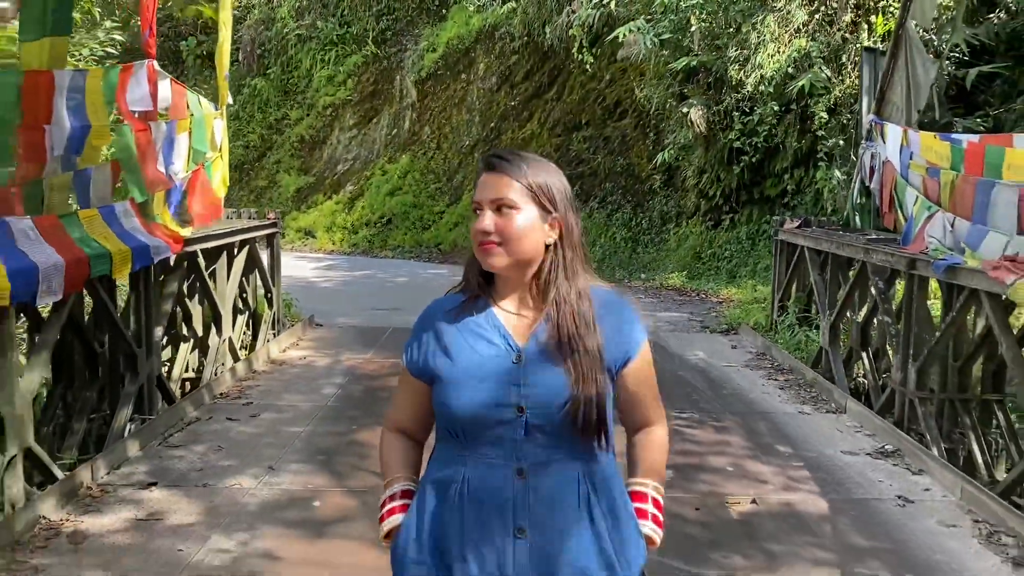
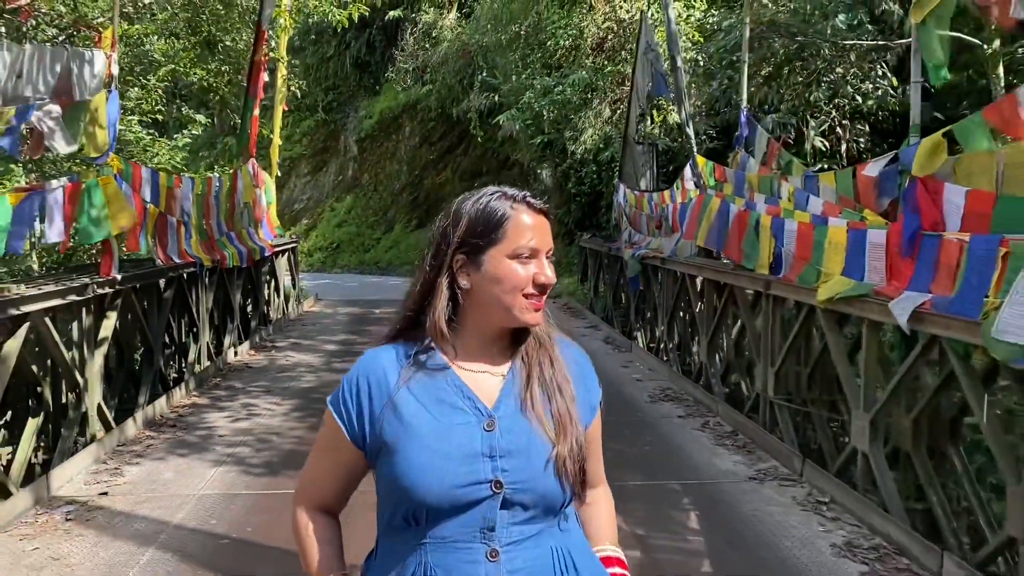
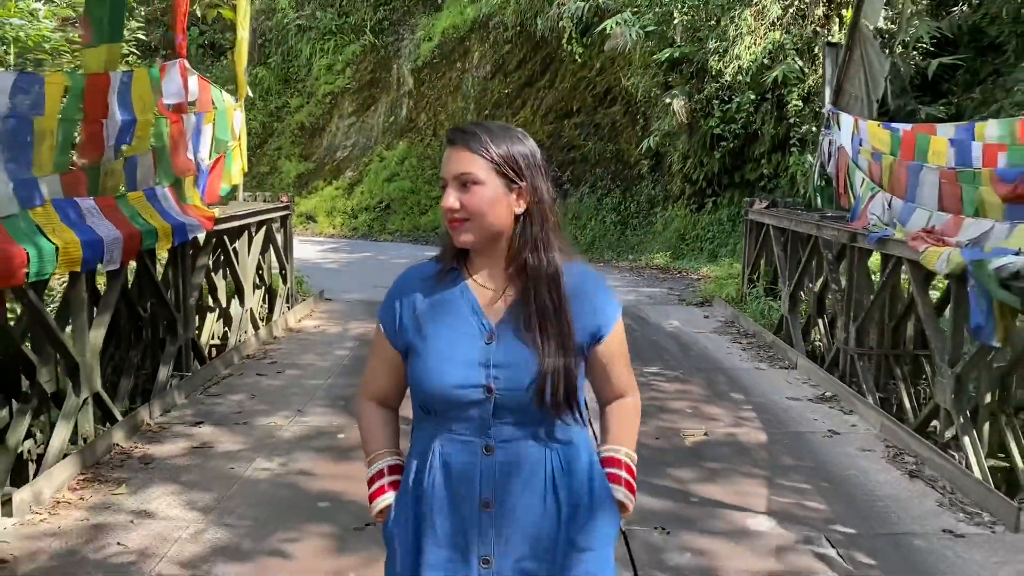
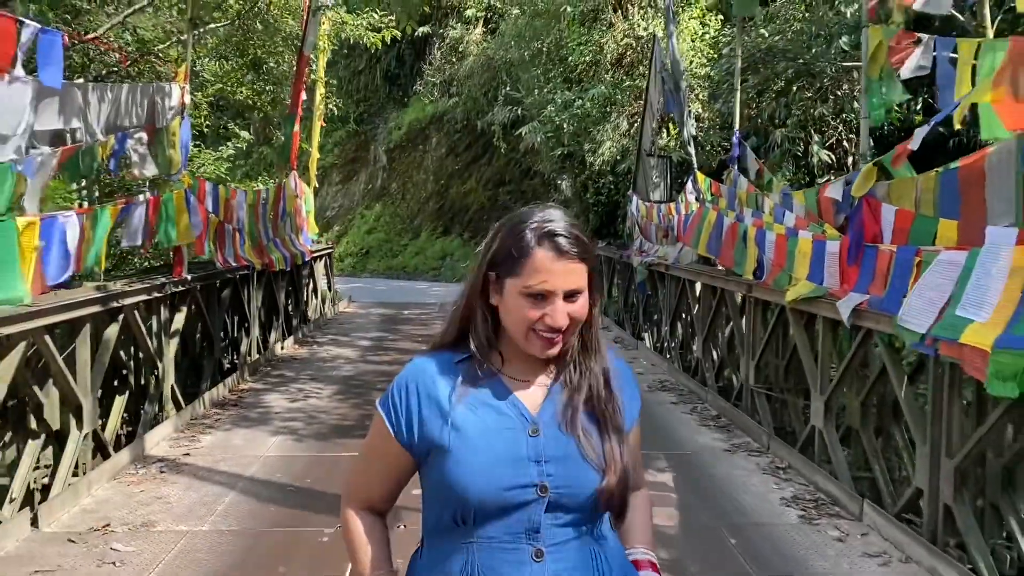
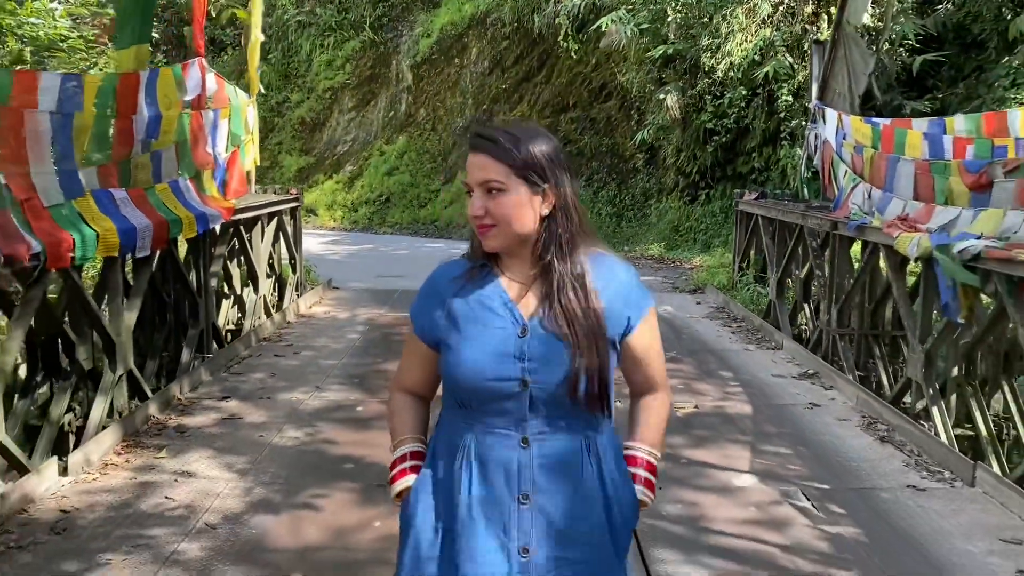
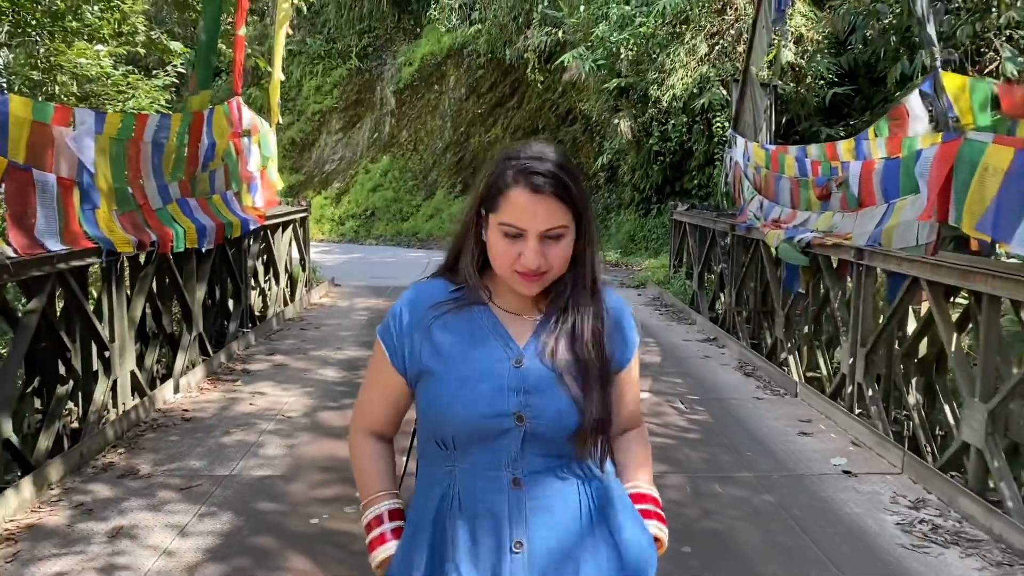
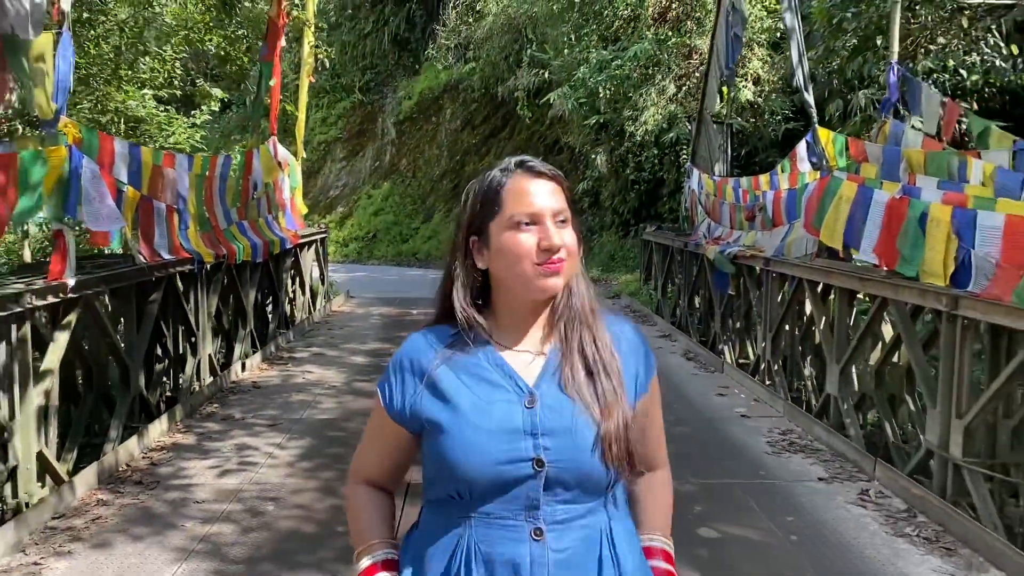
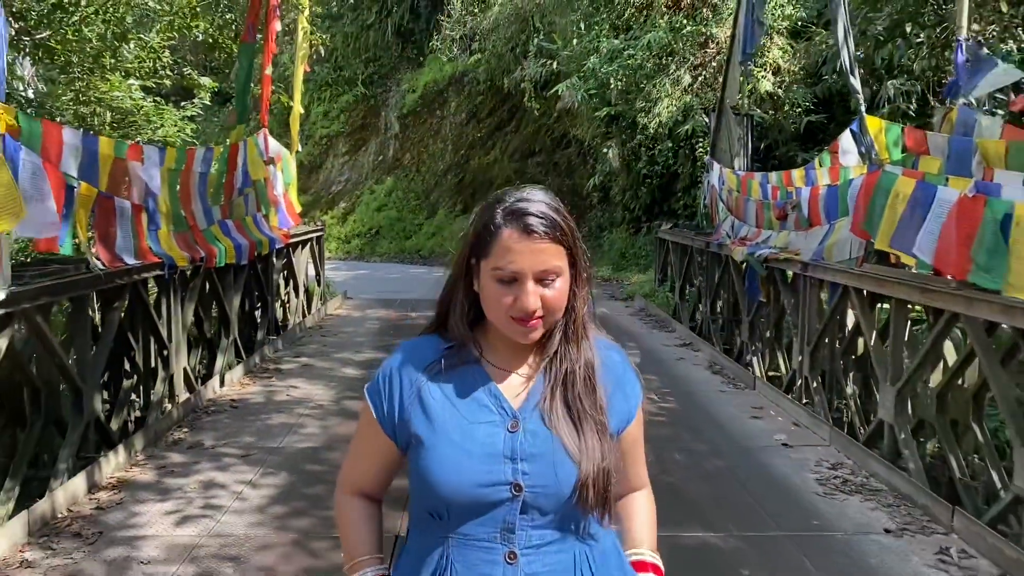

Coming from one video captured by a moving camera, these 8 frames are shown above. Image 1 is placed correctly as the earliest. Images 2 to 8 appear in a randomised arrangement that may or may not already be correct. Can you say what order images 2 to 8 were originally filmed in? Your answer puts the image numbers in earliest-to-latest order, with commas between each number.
3, 5, 6, 8, 7, 2, 4
